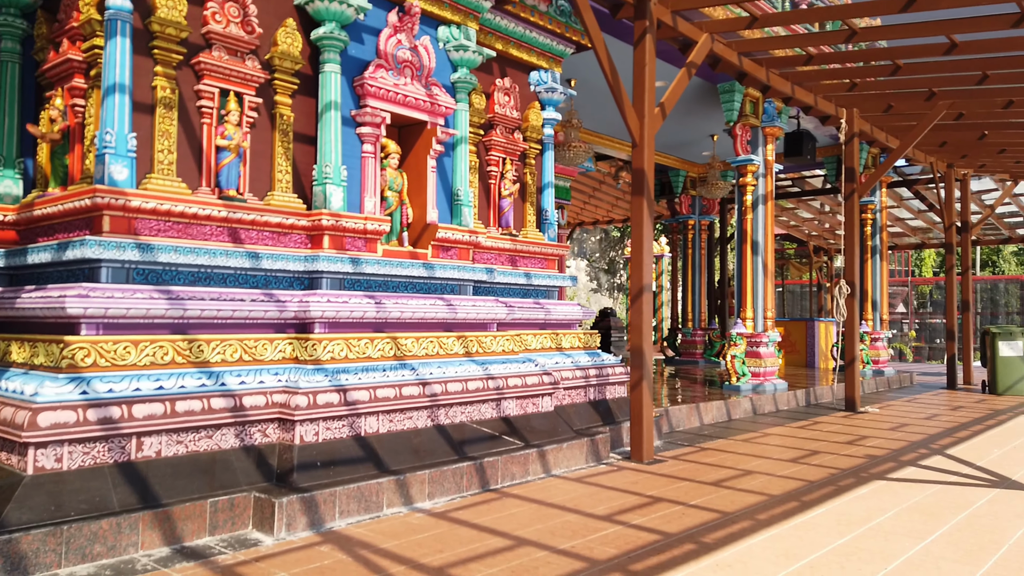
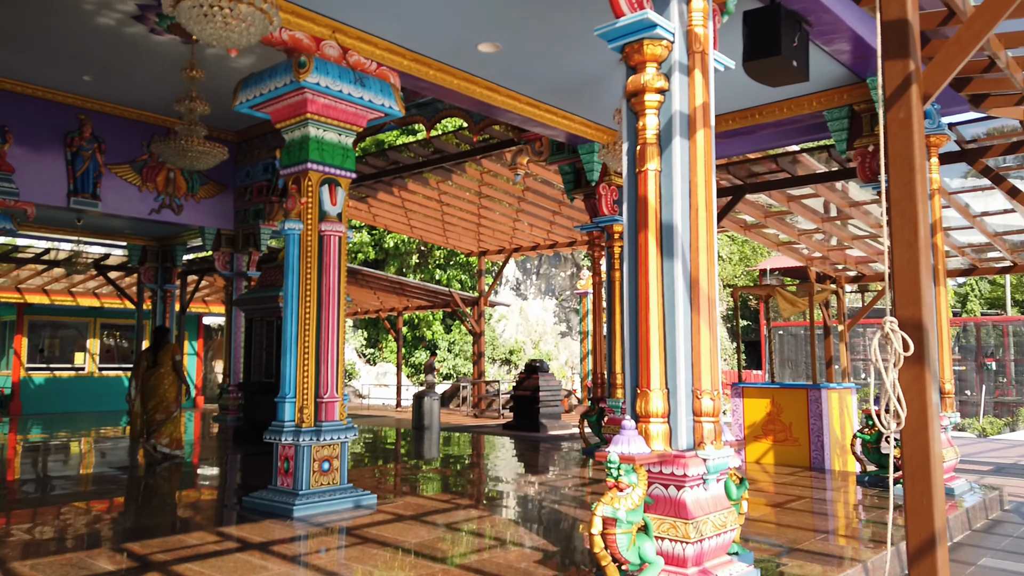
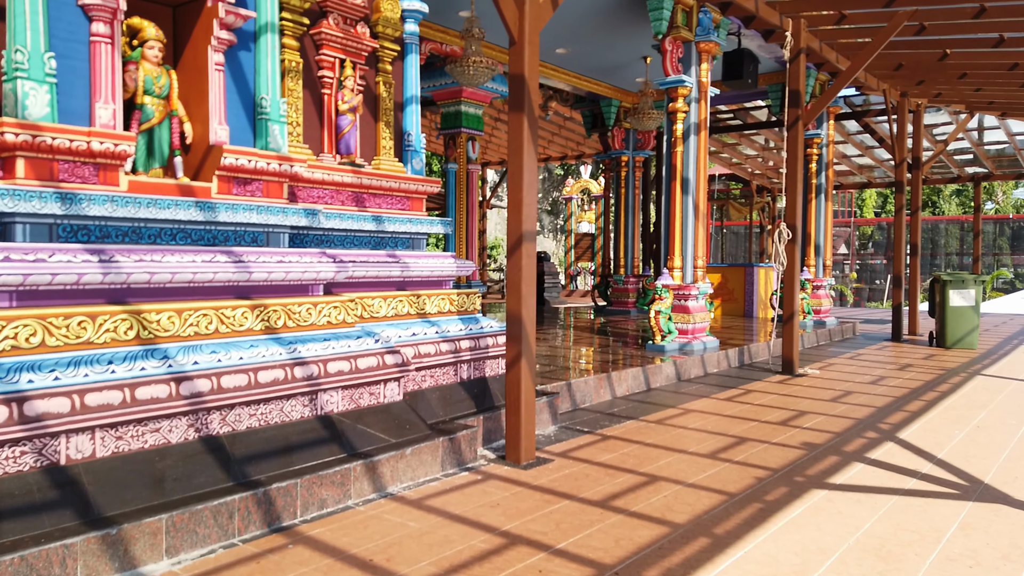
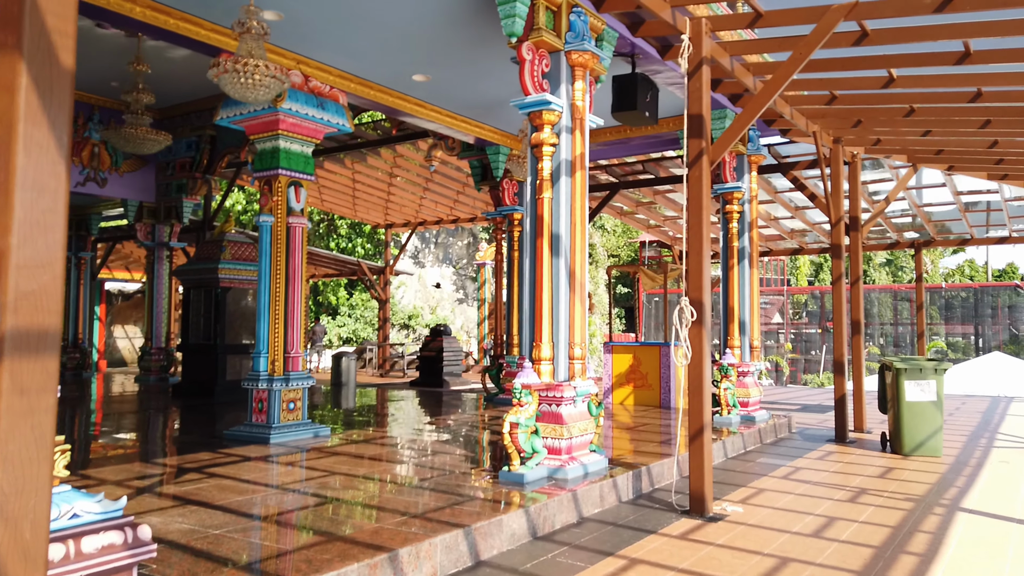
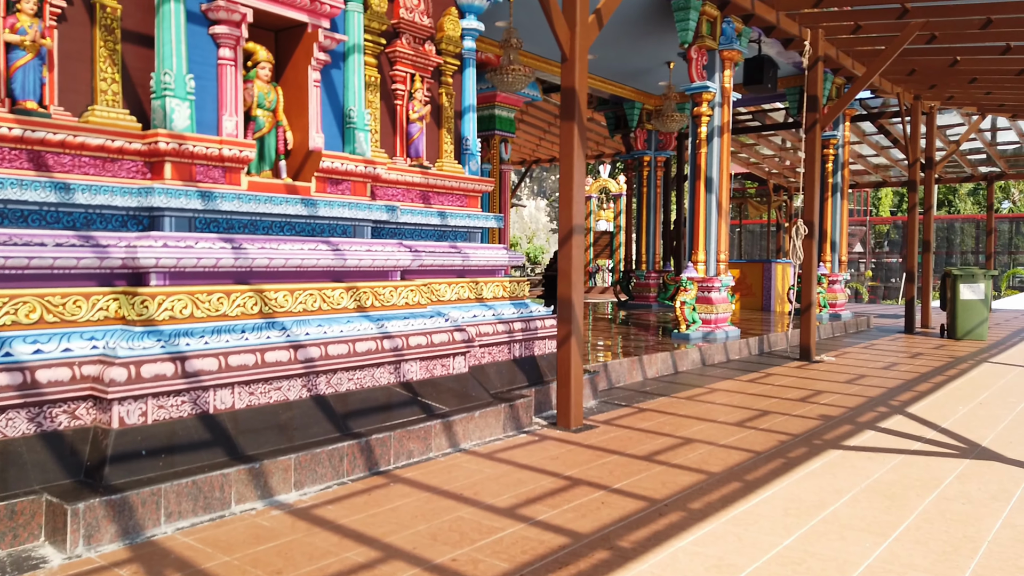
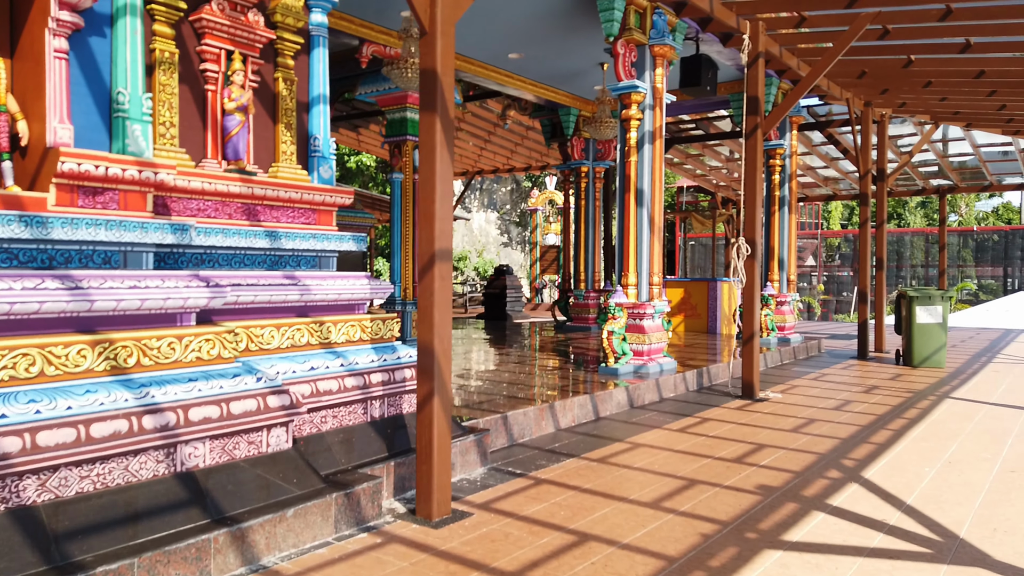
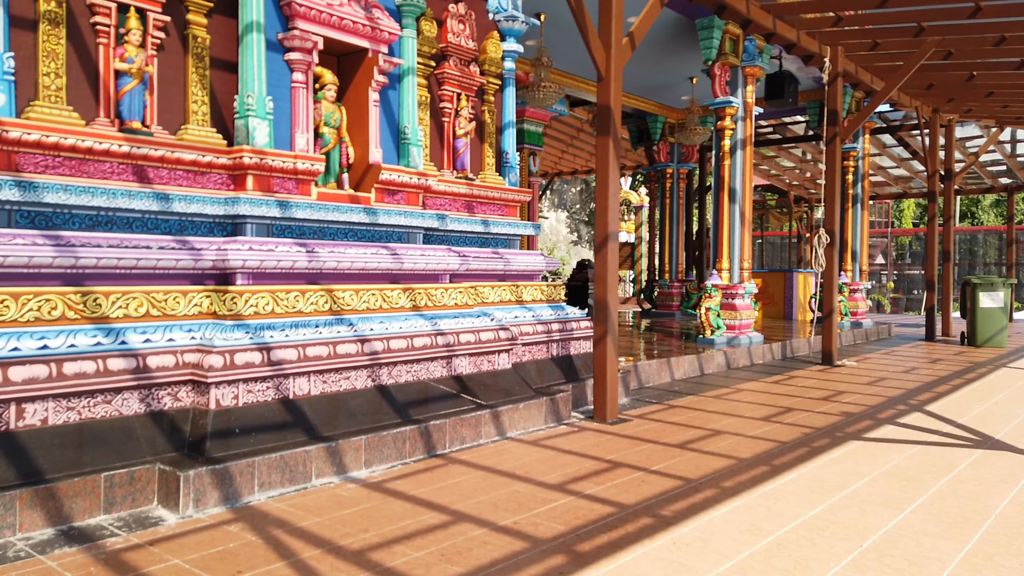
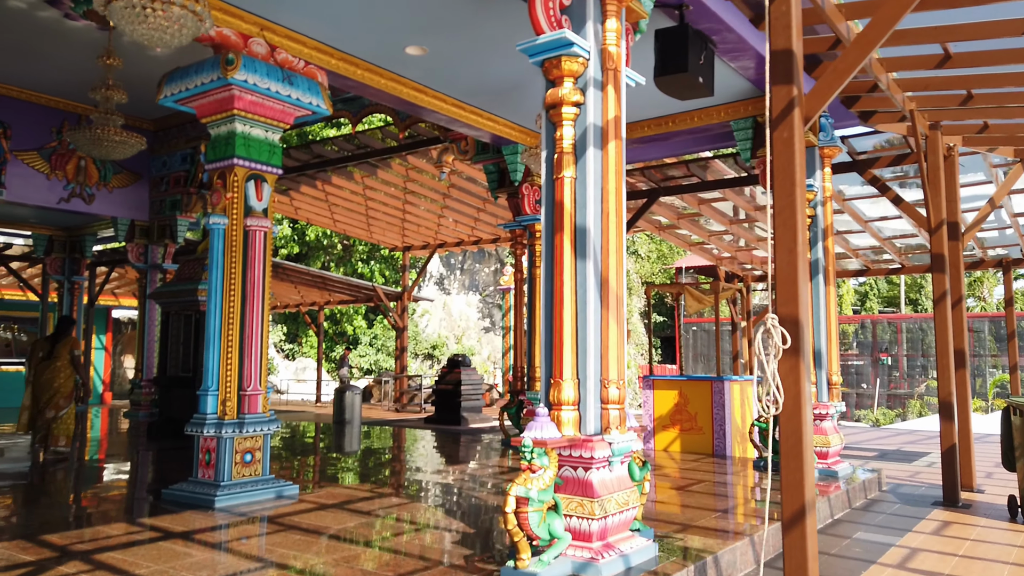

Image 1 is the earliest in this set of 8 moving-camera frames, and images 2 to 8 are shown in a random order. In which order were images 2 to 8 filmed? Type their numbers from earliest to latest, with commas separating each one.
7, 5, 3, 6, 4, 8, 2
